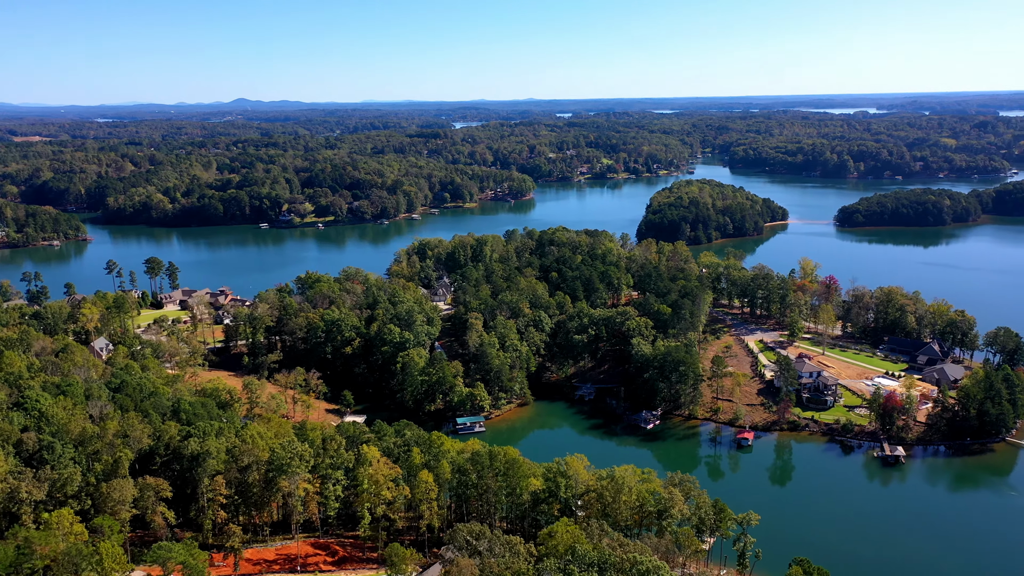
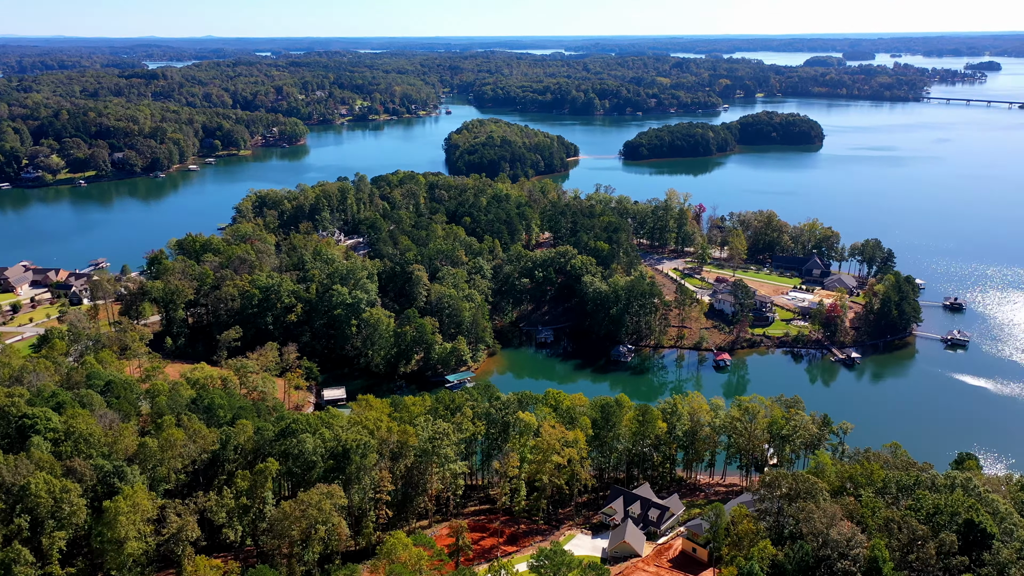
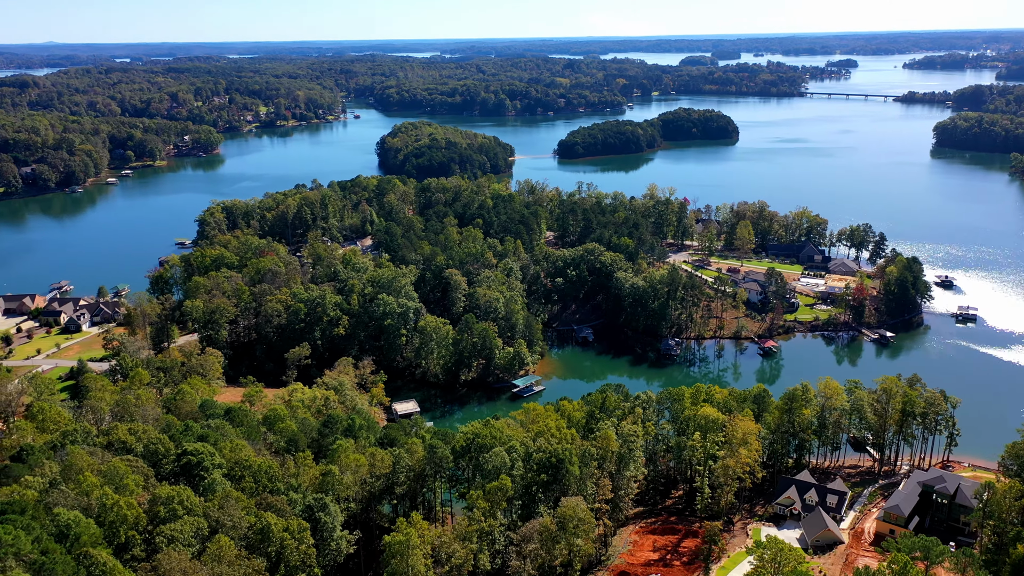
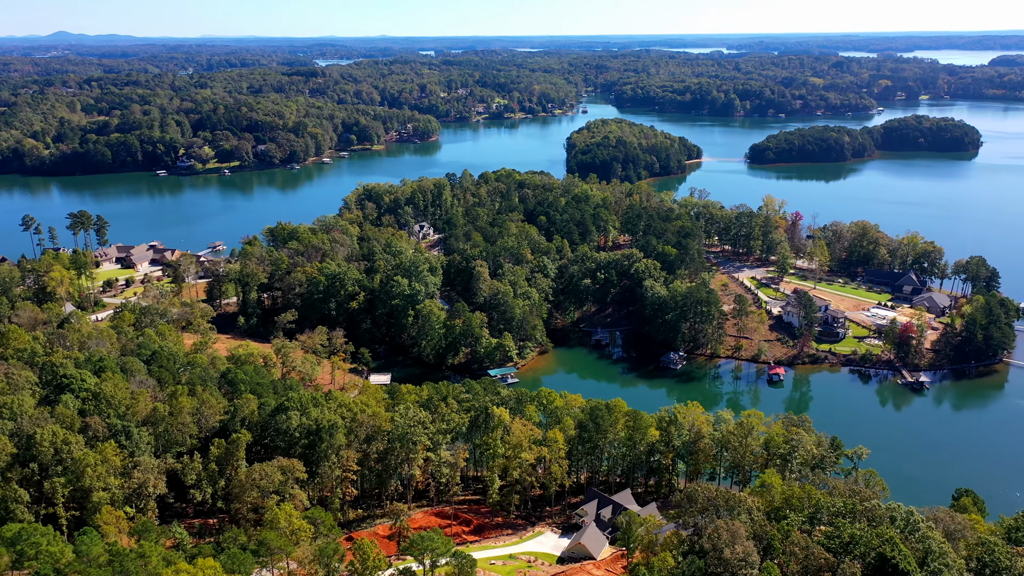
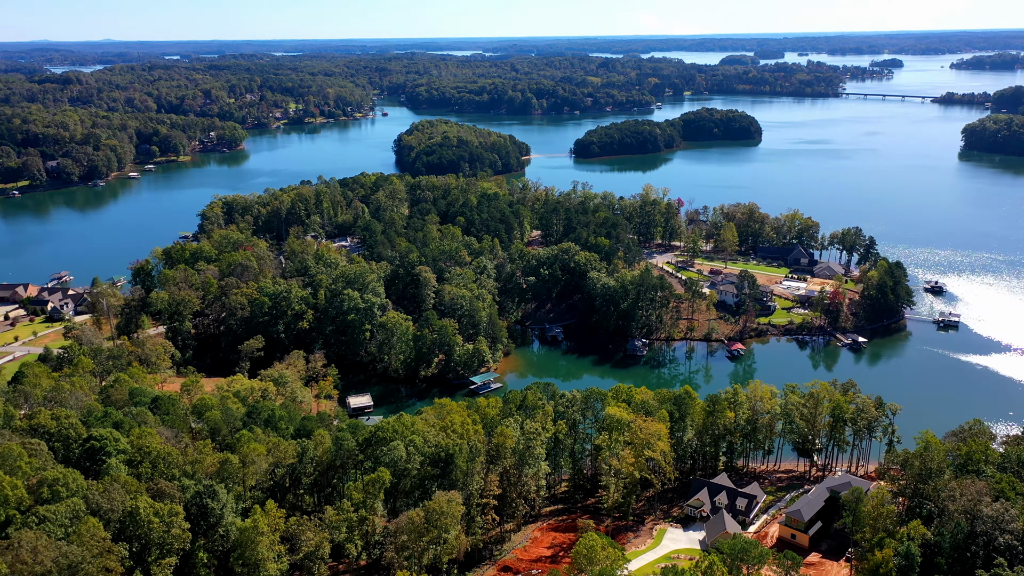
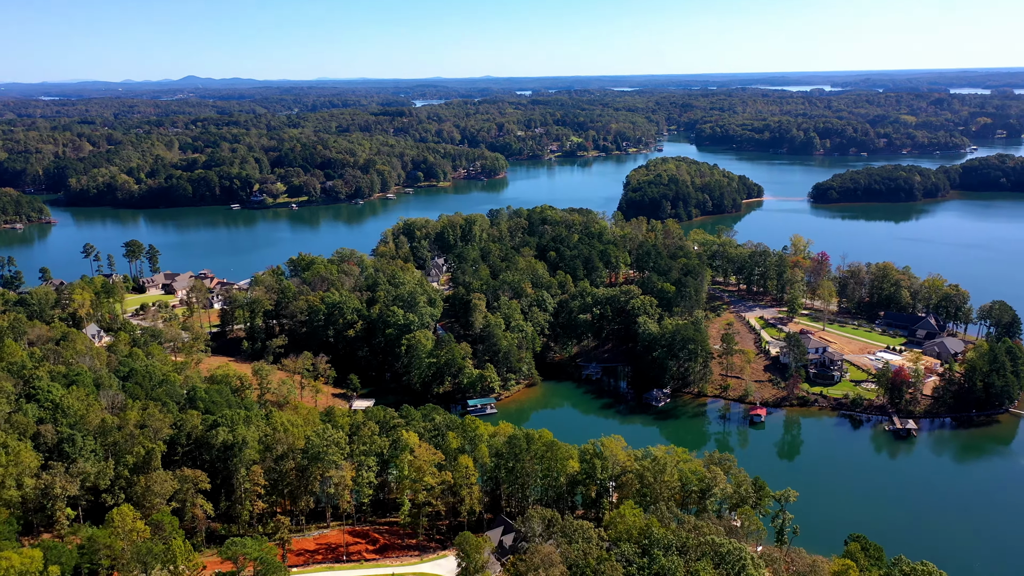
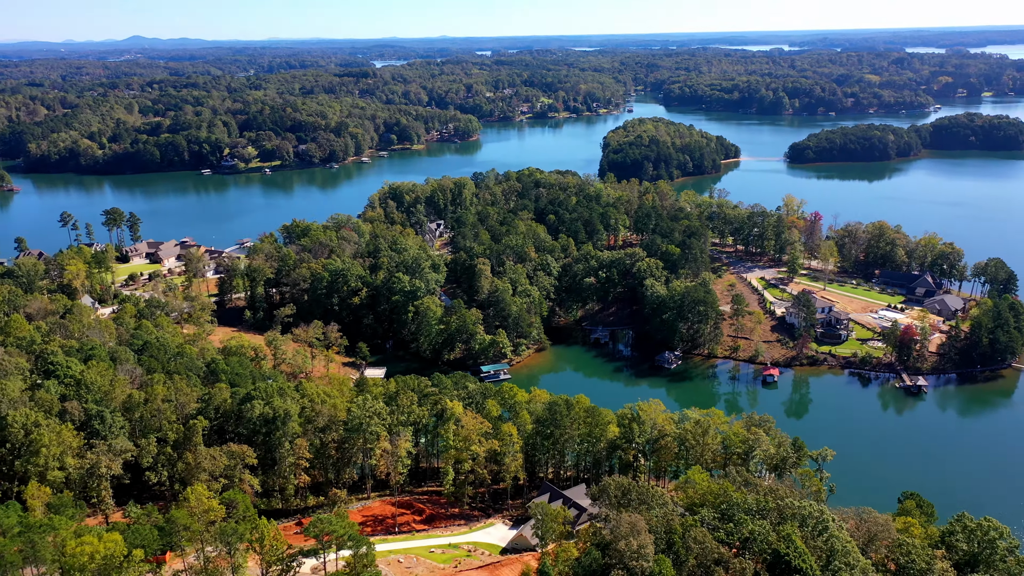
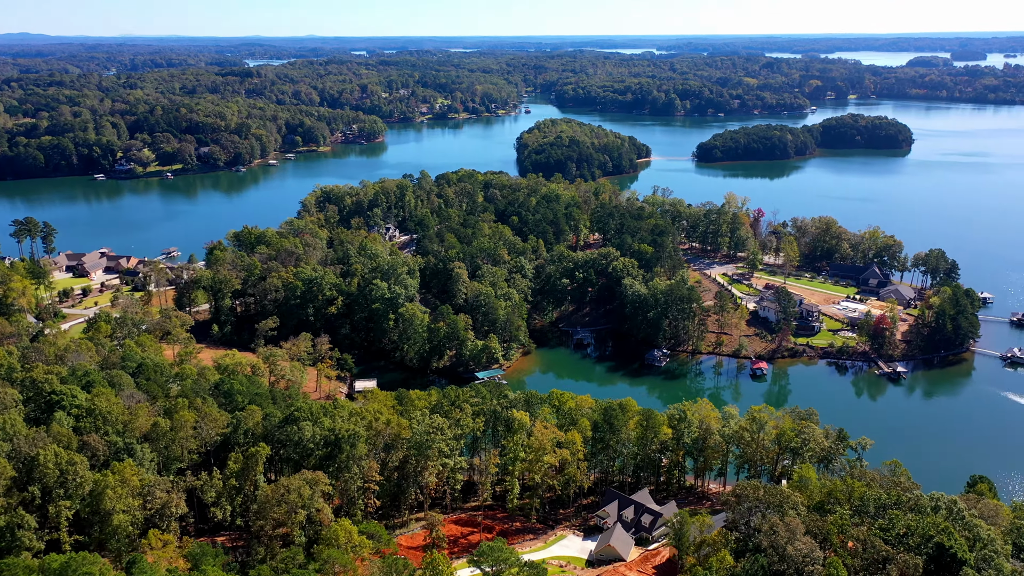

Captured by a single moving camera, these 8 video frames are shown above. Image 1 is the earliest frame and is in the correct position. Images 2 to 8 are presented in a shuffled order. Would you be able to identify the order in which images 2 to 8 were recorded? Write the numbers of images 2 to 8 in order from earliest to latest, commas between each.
6, 7, 4, 8, 2, 5, 3
